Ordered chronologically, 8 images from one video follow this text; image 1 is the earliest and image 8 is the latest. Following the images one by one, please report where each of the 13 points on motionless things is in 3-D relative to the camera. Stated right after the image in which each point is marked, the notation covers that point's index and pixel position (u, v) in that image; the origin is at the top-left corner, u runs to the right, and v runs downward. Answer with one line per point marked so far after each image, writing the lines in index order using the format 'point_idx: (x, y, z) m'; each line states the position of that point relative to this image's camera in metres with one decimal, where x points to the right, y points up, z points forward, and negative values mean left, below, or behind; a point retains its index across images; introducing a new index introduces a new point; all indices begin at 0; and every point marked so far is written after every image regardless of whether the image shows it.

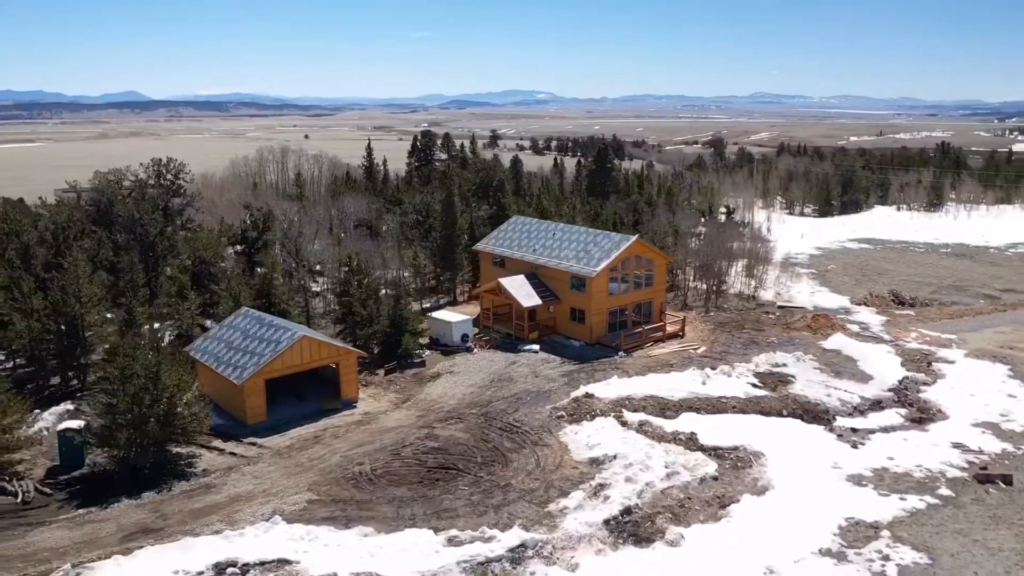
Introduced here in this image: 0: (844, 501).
0: (+6.0, -3.8, +15.6) m
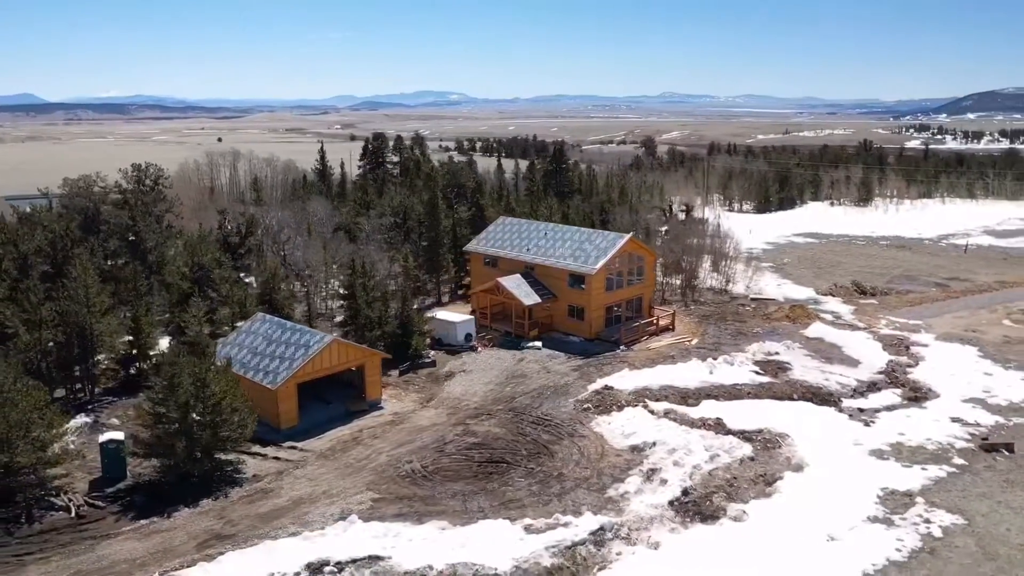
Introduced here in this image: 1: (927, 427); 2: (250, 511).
0: (+7.1, -3.6, +17.0) m
1: (+9.2, -3.1, +19.3) m
2: (-4.8, -4.2, +16.2) m
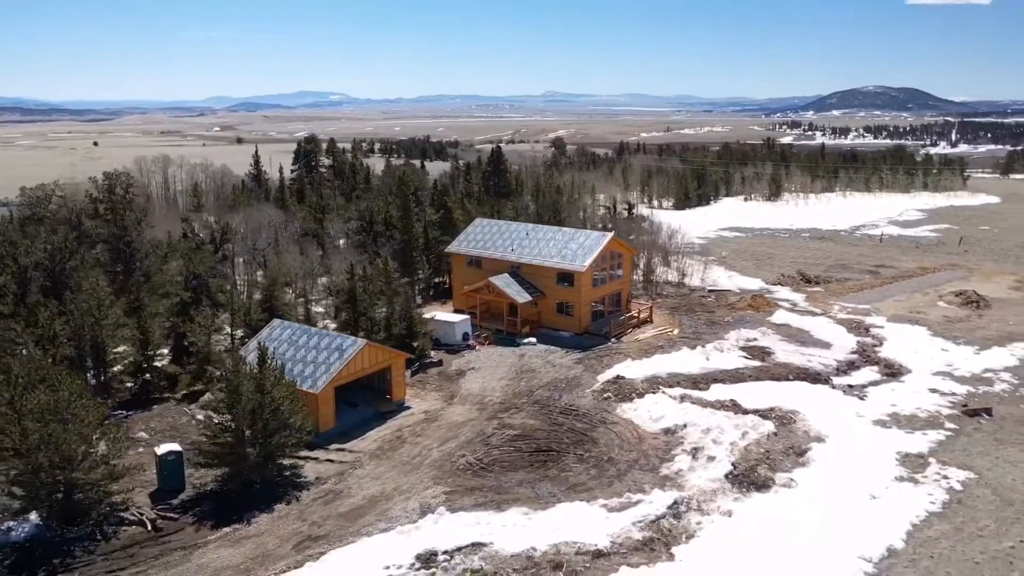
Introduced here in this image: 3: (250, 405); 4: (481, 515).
0: (+8.2, -3.3, +19.2) m
1: (+10.0, -2.7, +21.7) m
2: (-3.5, -4.3, +16.8) m
3: (-5.2, -2.3, +17.2) m
4: (-0.6, -4.2, +16.3) m
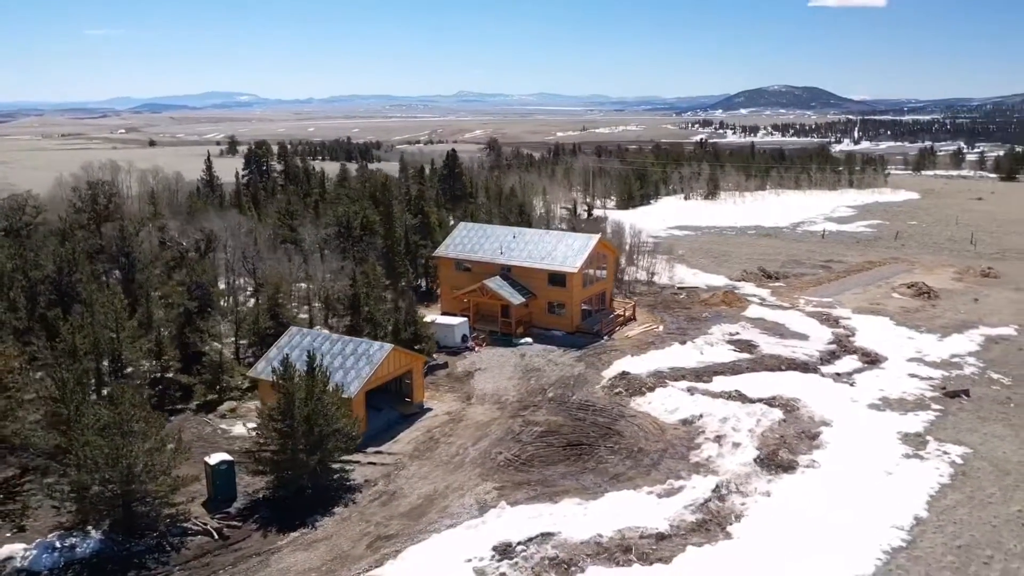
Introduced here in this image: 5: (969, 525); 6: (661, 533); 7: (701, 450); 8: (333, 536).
0: (+9.0, -3.2, +21.0) m
1: (+10.4, -2.6, +23.7) m
2: (-2.4, -4.5, +17.4) m
3: (-4.2, -2.5, +17.7) m
4: (+0.5, -4.3, +17.3) m
5: (+8.4, -4.3, +16.0) m
6: (+2.7, -4.5, +16.0) m
7: (+4.3, -3.6, +19.7) m
8: (-3.4, -4.7, +16.6) m
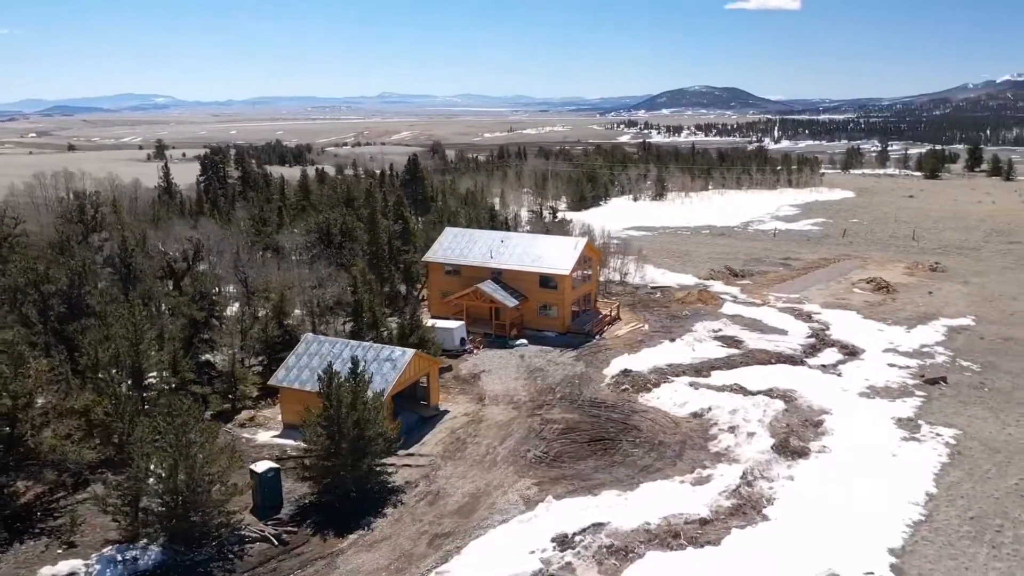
0: (+9.5, -3.1, +22.7) m
1: (+10.7, -2.4, +25.5) m
2: (-1.5, -4.6, +18.1) m
3: (-3.4, -2.7, +18.3) m
4: (+1.5, -4.4, +18.2) m
5: (+9.4, -4.3, +17.7) m
6: (+3.8, -4.5, +17.2) m
7: (+5.0, -3.7, +21.0) m
8: (-2.4, -4.9, +17.2) m
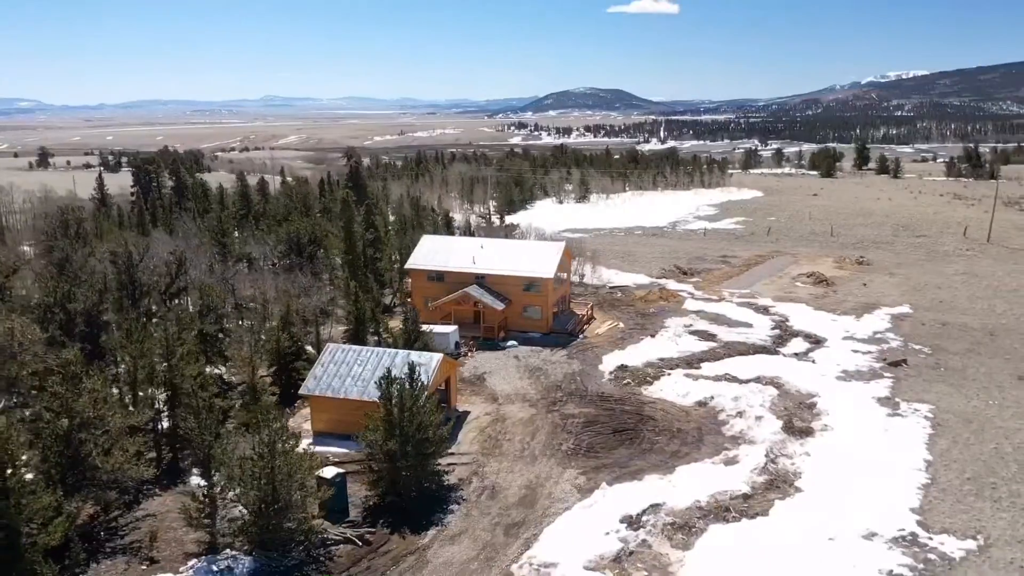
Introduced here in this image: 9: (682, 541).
0: (+10.0, -3.0, +25.4) m
1: (+10.8, -2.2, +28.3) m
2: (-0.2, -4.8, +19.4) m
3: (-2.1, -2.9, +19.3) m
4: (+2.7, -4.5, +19.9) m
5: (+10.6, -4.1, +20.4) m
6: (+5.1, -4.5, +19.2) m
7: (+5.8, -3.6, +23.1) m
8: (-1.0, -5.1, +18.4) m
9: (+3.4, -5.1, +17.5) m
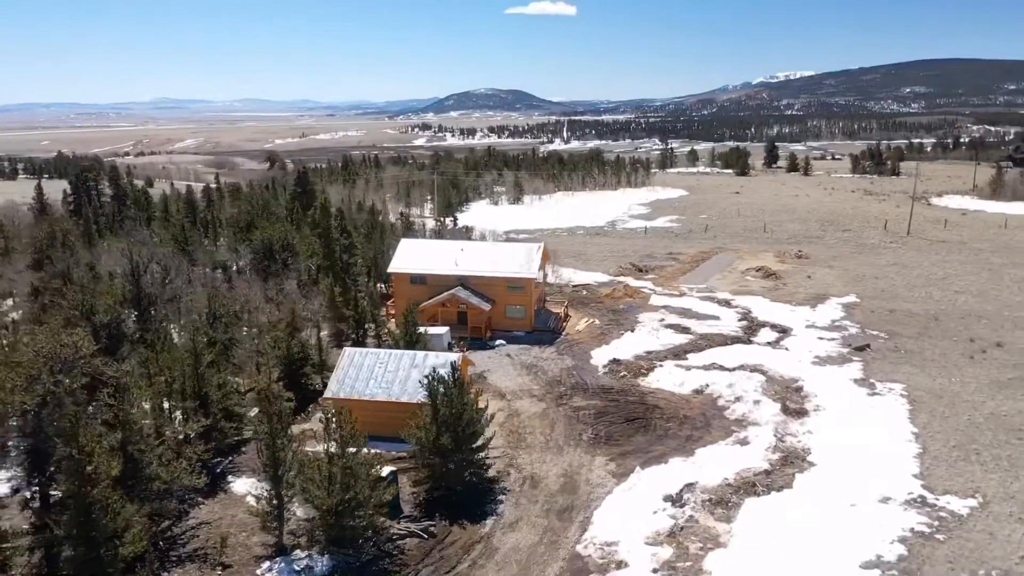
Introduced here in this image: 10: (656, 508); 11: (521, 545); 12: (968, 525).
0: (+10.2, -2.7, +27.8) m
1: (+10.7, -2.0, +30.8) m
2: (+0.8, -4.8, +20.7) m
3: (-1.1, -3.0, +20.3) m
4: (+3.6, -4.4, +21.5) m
5: (+11.4, -3.8, +22.9) m
6: (+6.1, -4.4, +21.1) m
7: (+6.3, -3.5, +25.0) m
8: (+0.2, -5.1, +19.6) m
9: (+4.6, -5.0, +19.1) m
10: (+3.2, -4.9, +19.4) m
11: (+0.1, -5.4, +18.4) m
12: (+9.6, -5.0, +18.3) m
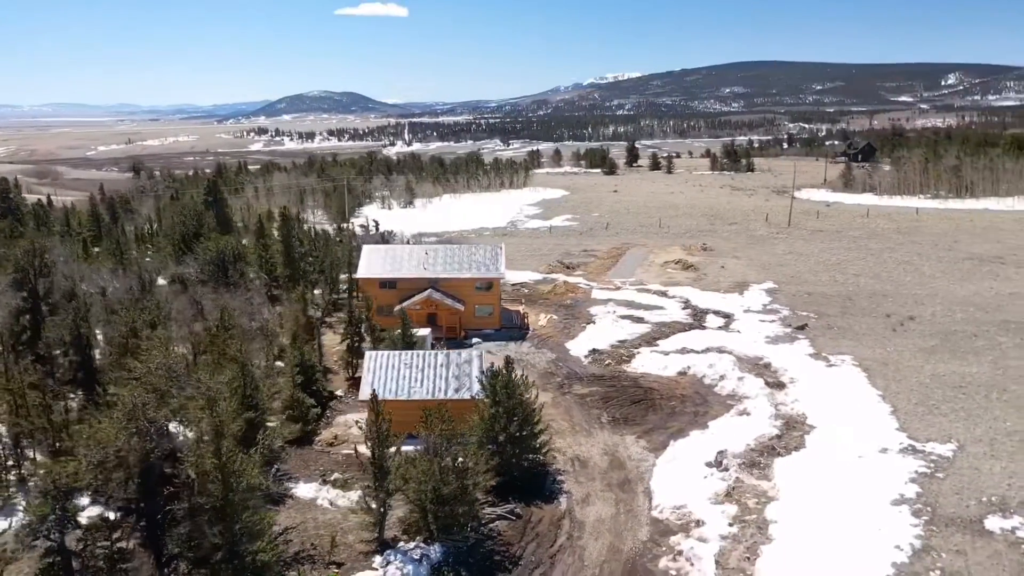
0: (+10.0, -2.2, +31.6) m
1: (+9.8, -1.5, +34.7) m
2: (+2.3, -4.7, +22.9) m
3: (+0.3, -3.0, +22.1) m
4: (+4.8, -4.2, +24.2) m
5: (+12.2, -3.2, +27.1) m
6: (+7.4, -4.1, +24.2) m
7: (+6.7, -3.2, +28.2) m
8: (+1.9, -5.1, +21.6) m
9: (+6.3, -4.7, +22.1) m
10: (+4.8, -4.7, +22.1) m
11: (+2.0, -5.4, +20.5) m
12: (+11.3, -4.5, +22.2) m
